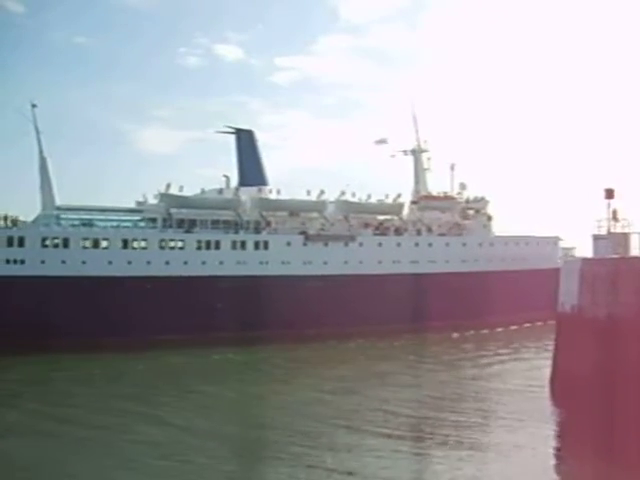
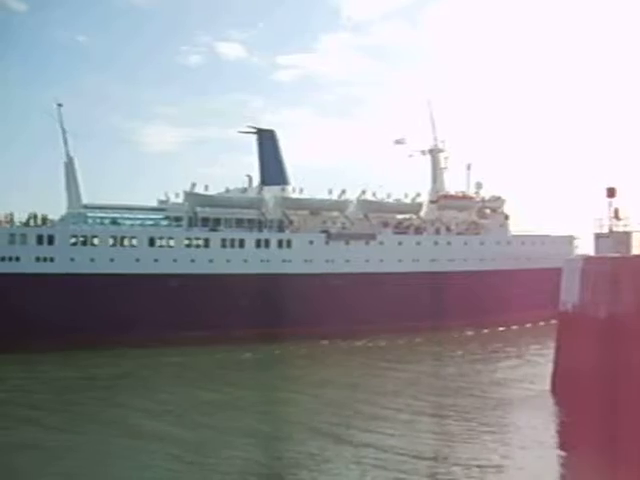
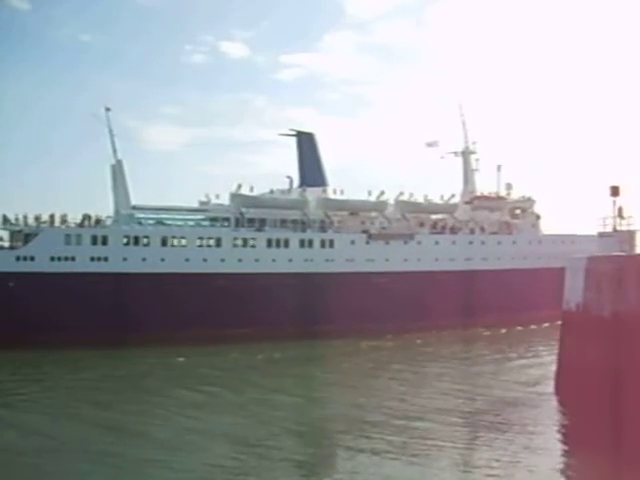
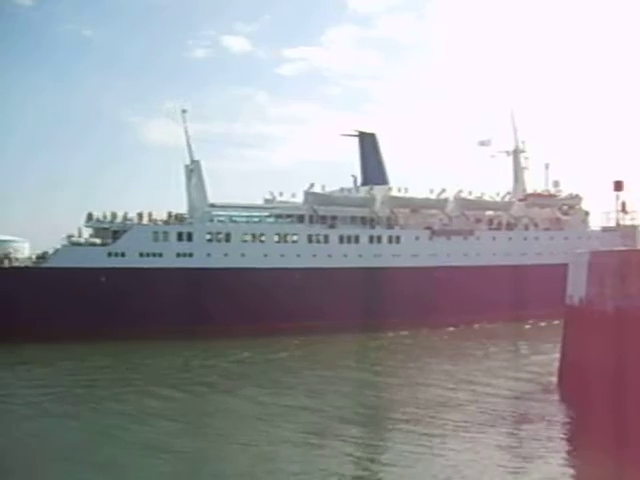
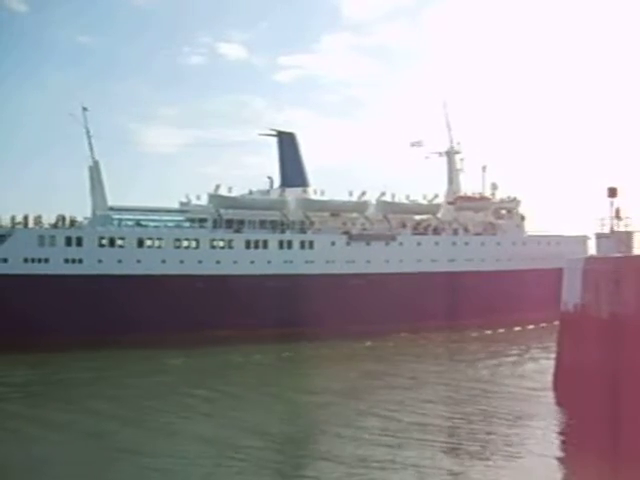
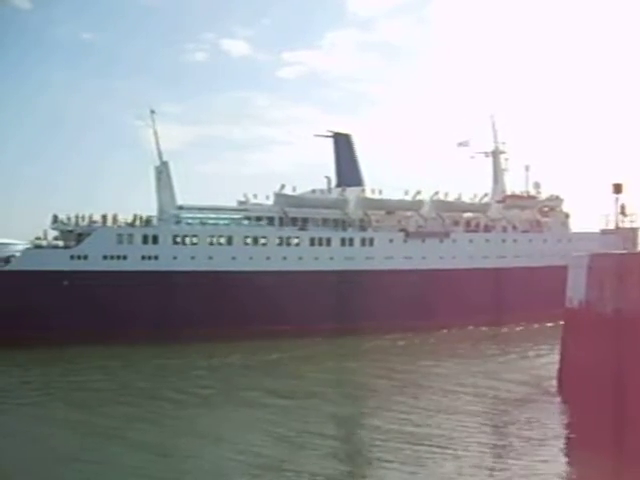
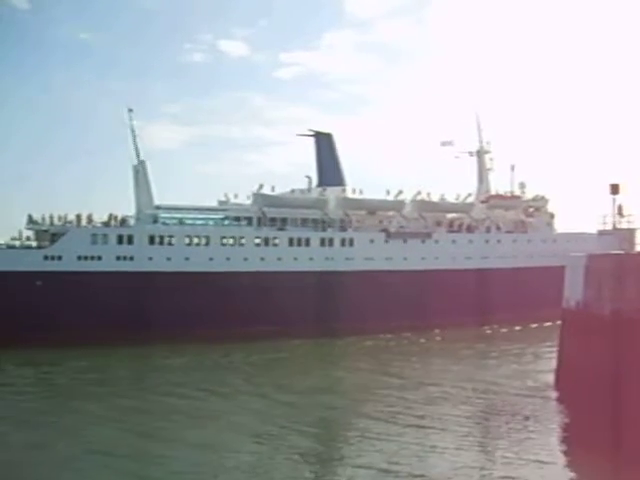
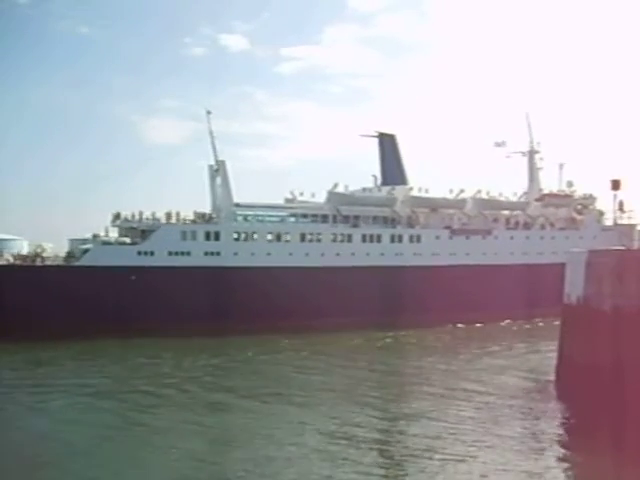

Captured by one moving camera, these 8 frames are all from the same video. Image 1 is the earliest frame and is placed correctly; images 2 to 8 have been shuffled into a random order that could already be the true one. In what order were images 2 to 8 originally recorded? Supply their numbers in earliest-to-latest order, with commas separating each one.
2, 5, 3, 7, 6, 4, 8
